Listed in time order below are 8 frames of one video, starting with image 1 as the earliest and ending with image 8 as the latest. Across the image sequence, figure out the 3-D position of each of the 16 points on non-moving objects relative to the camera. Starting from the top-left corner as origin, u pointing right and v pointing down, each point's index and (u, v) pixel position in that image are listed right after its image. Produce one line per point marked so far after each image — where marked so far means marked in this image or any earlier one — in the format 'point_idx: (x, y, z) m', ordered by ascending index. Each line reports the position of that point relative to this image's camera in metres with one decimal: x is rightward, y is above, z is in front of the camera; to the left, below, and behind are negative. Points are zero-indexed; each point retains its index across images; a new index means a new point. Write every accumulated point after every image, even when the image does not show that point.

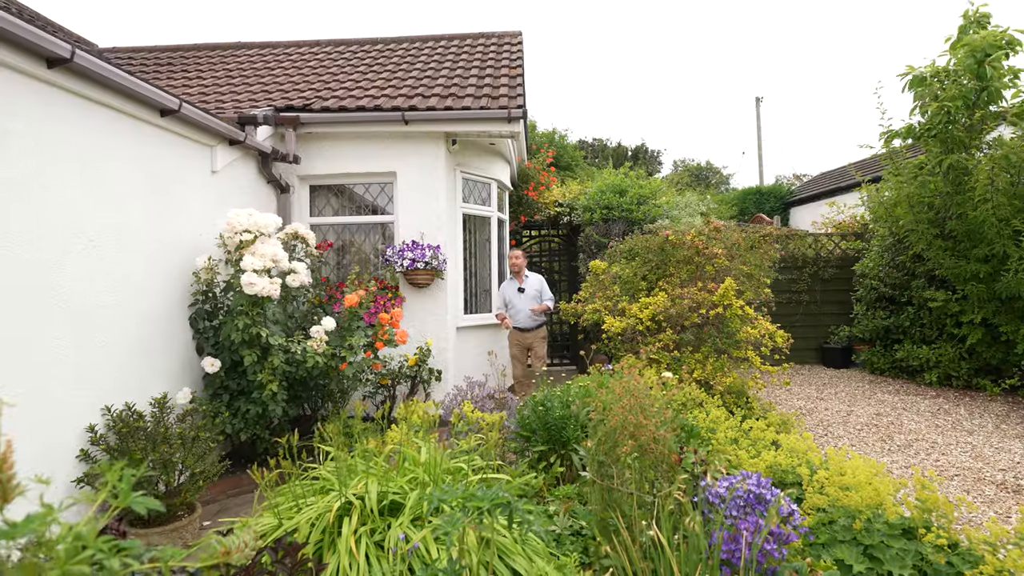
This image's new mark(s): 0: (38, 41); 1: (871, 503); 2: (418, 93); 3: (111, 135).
0: (-2.5, +1.3, +2.7) m
1: (+1.9, -1.1, +2.7) m
2: (-1.0, +2.2, +5.8) m
3: (-2.7, +1.0, +3.5) m
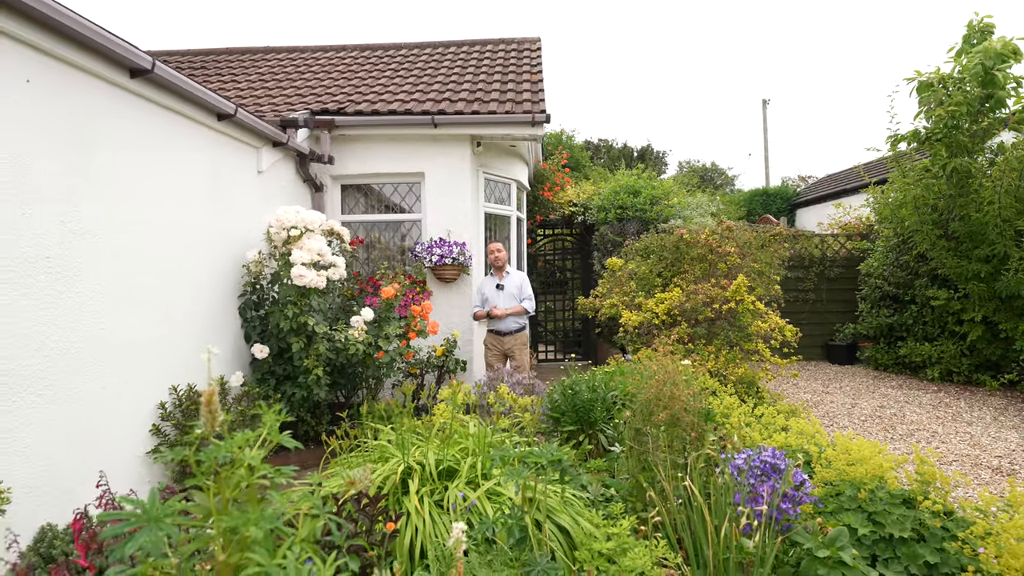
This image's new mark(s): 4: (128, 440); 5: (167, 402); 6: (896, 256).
0: (-2.3, +1.4, +3.0) m
1: (+2.1, -1.1, +3.0) m
2: (-0.8, +2.2, +6.1) m
3: (-2.4, +1.1, +3.8) m
4: (-2.4, -1.0, +3.3) m
5: (-2.4, -0.8, +3.6) m
6: (+5.9, +0.5, +8.0) m
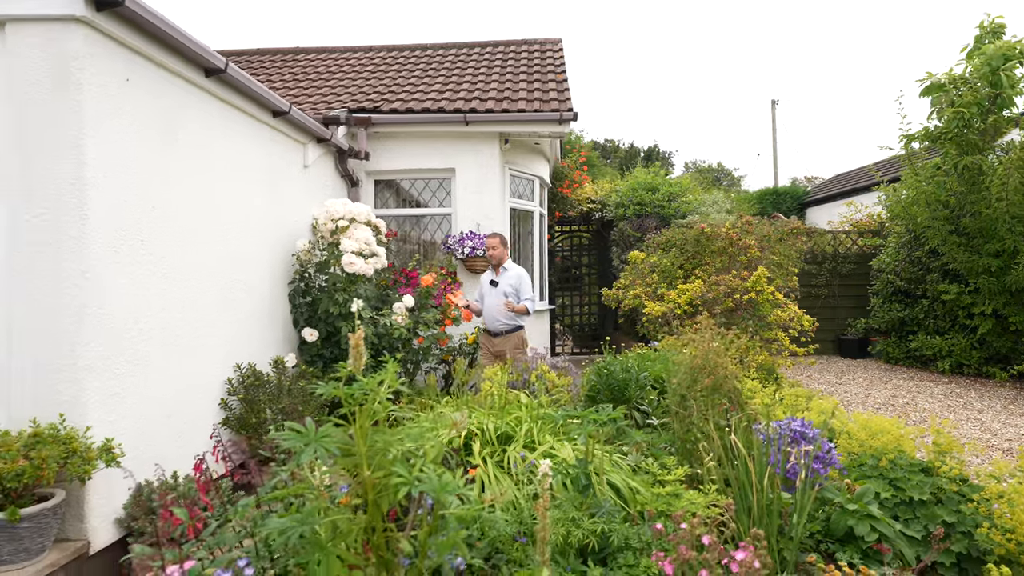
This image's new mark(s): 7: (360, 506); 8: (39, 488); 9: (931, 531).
0: (-2.0, +1.5, +3.3) m
1: (+2.4, -1.0, +3.2) m
2: (-0.4, +2.4, +6.4) m
3: (-2.1, +1.2, +4.1) m
4: (-2.1, -0.8, +3.6) m
5: (-2.1, -0.7, +3.9) m
6: (+6.3, +0.6, +8.3) m
7: (-0.5, -0.7, +1.6) m
8: (-2.2, -0.9, +2.4) m
9: (+2.2, -1.3, +2.7) m
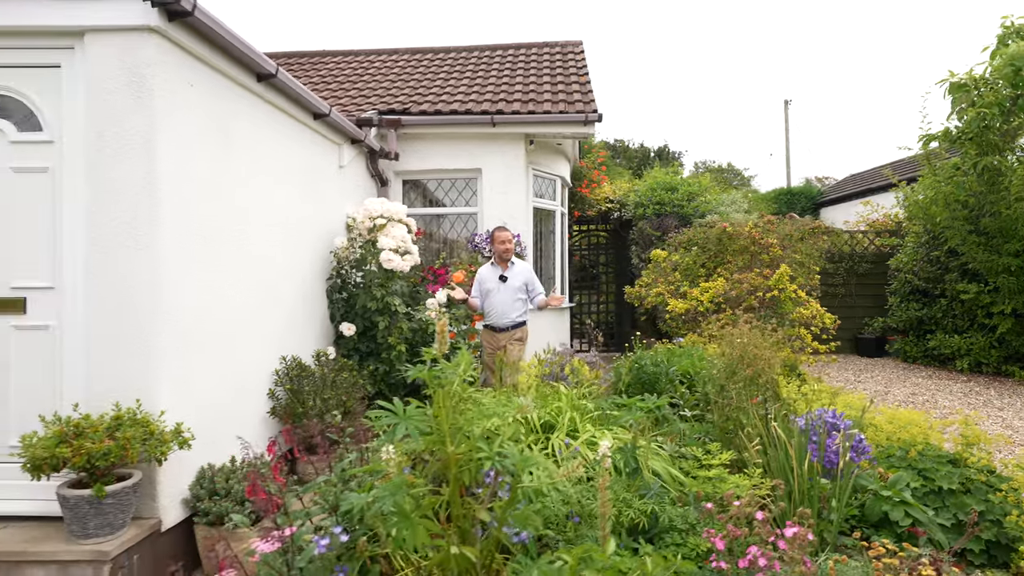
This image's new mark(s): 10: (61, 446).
0: (-1.7, +1.5, +3.5) m
1: (+2.6, -1.0, +3.3) m
2: (-0.1, +2.4, +6.5) m
3: (-1.8, +1.2, +4.2) m
4: (-1.9, -0.8, +3.7) m
5: (-1.8, -0.6, +4.1) m
6: (+6.6, +0.6, +8.3) m
7: (-0.2, -0.6, +1.8) m
8: (-2.0, -0.9, +2.6) m
9: (+2.5, -1.3, +2.8) m
10: (-2.1, -0.7, +2.4) m
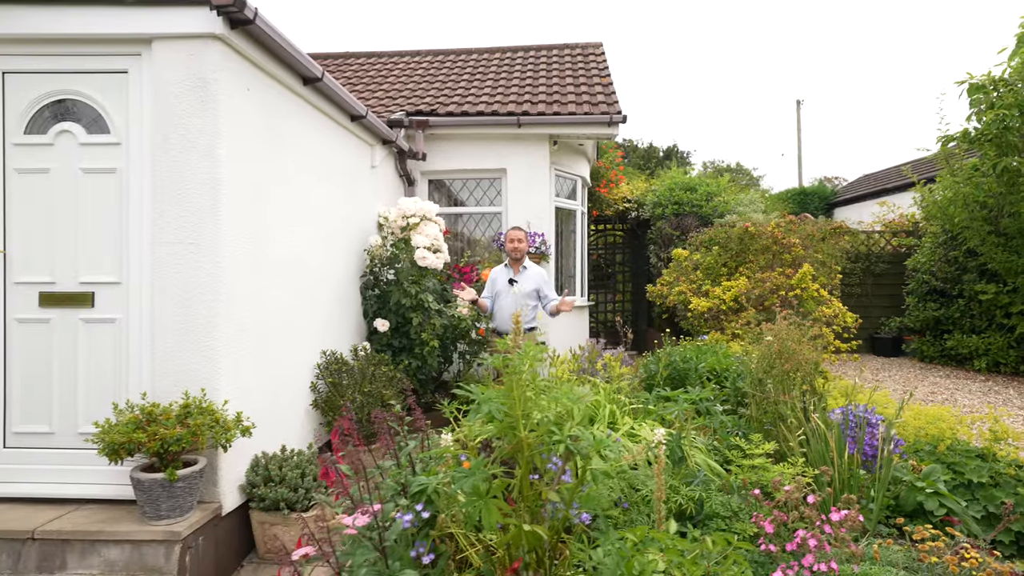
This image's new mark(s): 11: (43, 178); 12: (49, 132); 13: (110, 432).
0: (-1.4, +1.6, +3.6) m
1: (+2.9, -1.0, +3.4) m
2: (+0.2, +2.4, +6.6) m
3: (-1.6, +1.3, +4.4) m
4: (-1.6, -0.8, +3.9) m
5: (-1.6, -0.6, +4.2) m
6: (+6.9, +0.6, +8.4) m
7: (0.0, -0.6, +1.9) m
8: (-1.7, -0.9, +2.7) m
9: (+2.7, -1.3, +2.9) m
10: (-1.9, -0.7, +2.6) m
11: (-2.7, +0.6, +3.0) m
12: (-2.7, +0.9, +3.0) m
13: (-2.0, -0.7, +2.6) m
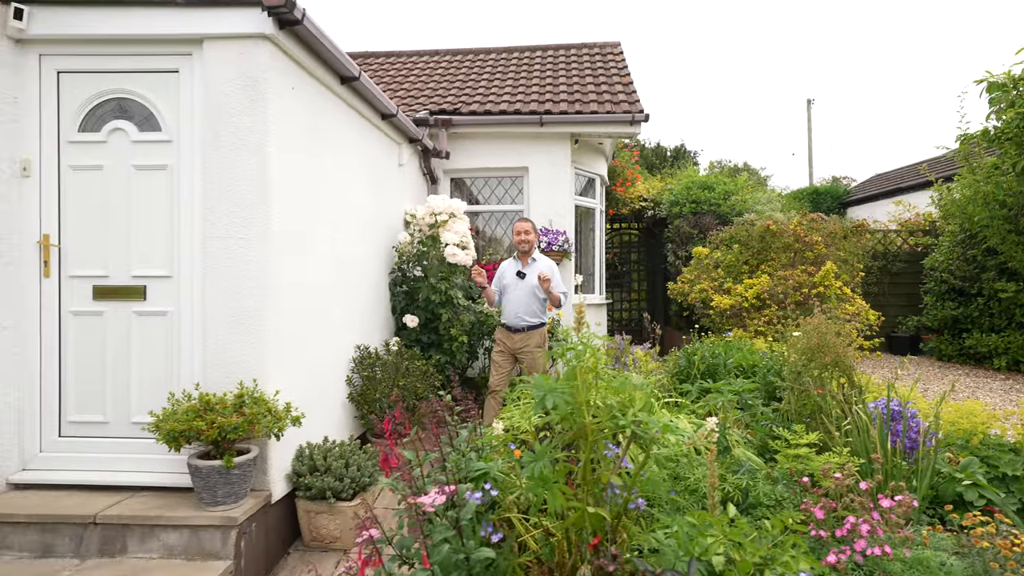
0: (-1.2, +1.6, +3.7) m
1: (+3.2, -0.9, +3.5) m
2: (+0.5, +2.4, +6.7) m
3: (-1.3, +1.3, +4.4) m
4: (-1.3, -0.7, +3.9) m
5: (-1.3, -0.6, +4.3) m
6: (+7.2, +0.6, +8.3) m
7: (+0.2, -0.6, +2.0) m
8: (-1.5, -0.8, +2.8) m
9: (+3.0, -1.2, +3.0) m
10: (-1.6, -0.7, +2.7) m
11: (-2.5, +0.7, +3.1) m
12: (-2.5, +1.0, +3.1) m
13: (-1.8, -0.7, +2.7) m
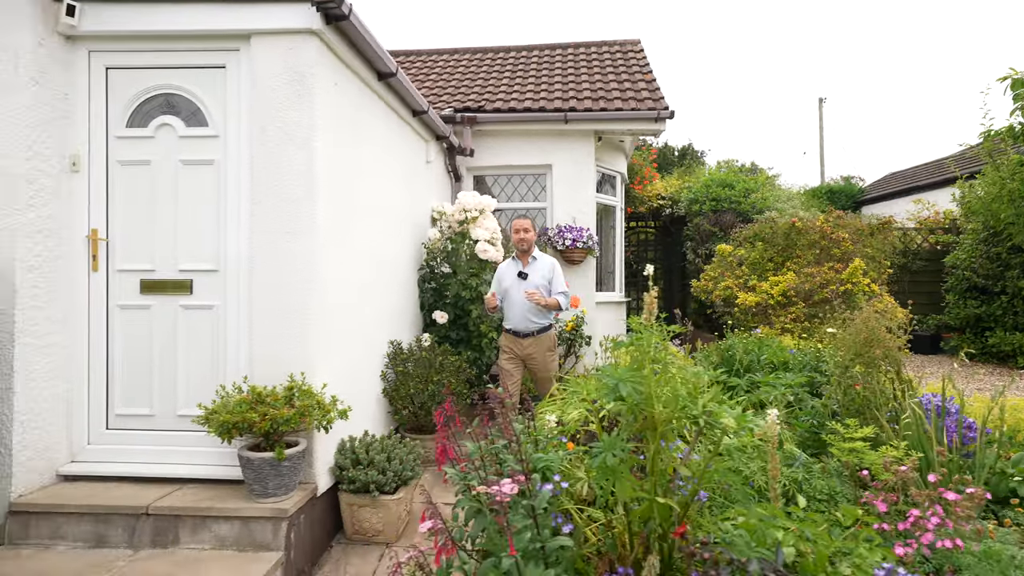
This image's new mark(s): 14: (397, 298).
0: (-0.9, +1.6, +3.7) m
1: (+3.4, -0.9, +3.4) m
2: (+0.8, +2.5, +6.7) m
3: (-1.0, +1.3, +4.5) m
4: (-1.1, -0.7, +4.0) m
5: (-1.0, -0.5, +4.3) m
6: (+7.5, +0.6, +8.3) m
7: (+0.5, -0.6, +2.0) m
8: (-1.2, -0.8, +2.8) m
9: (+3.2, -1.2, +2.9) m
10: (-1.4, -0.6, +2.7) m
11: (-2.2, +0.7, +3.1) m
12: (-2.2, +1.0, +3.2) m
13: (-1.5, -0.6, +2.7) m
14: (-1.0, -0.1, +4.6) m
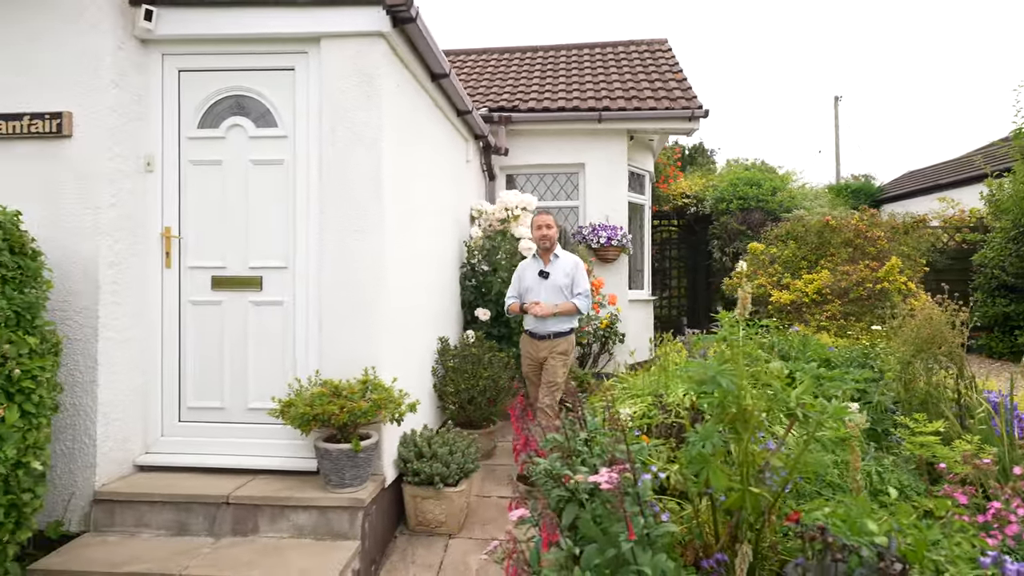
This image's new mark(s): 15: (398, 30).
0: (-0.5, +1.6, +3.8) m
1: (+3.8, -0.9, +3.5) m
2: (+1.2, +2.5, +6.7) m
3: (-0.6, +1.4, +4.5) m
4: (-0.7, -0.7, +4.0) m
5: (-0.6, -0.5, +4.4) m
6: (+8.0, +0.7, +8.3) m
7: (+0.8, -0.5, +2.0) m
8: (-0.8, -0.8, +2.9) m
9: (+3.6, -1.2, +3.0) m
10: (-1.0, -0.6, +2.8) m
11: (-1.8, +0.7, +3.2) m
12: (-1.8, +1.0, +3.2) m
13: (-1.1, -0.6, +2.8) m
14: (-0.6, -0.1, +4.6) m
15: (-0.7, +1.6, +3.2) m
